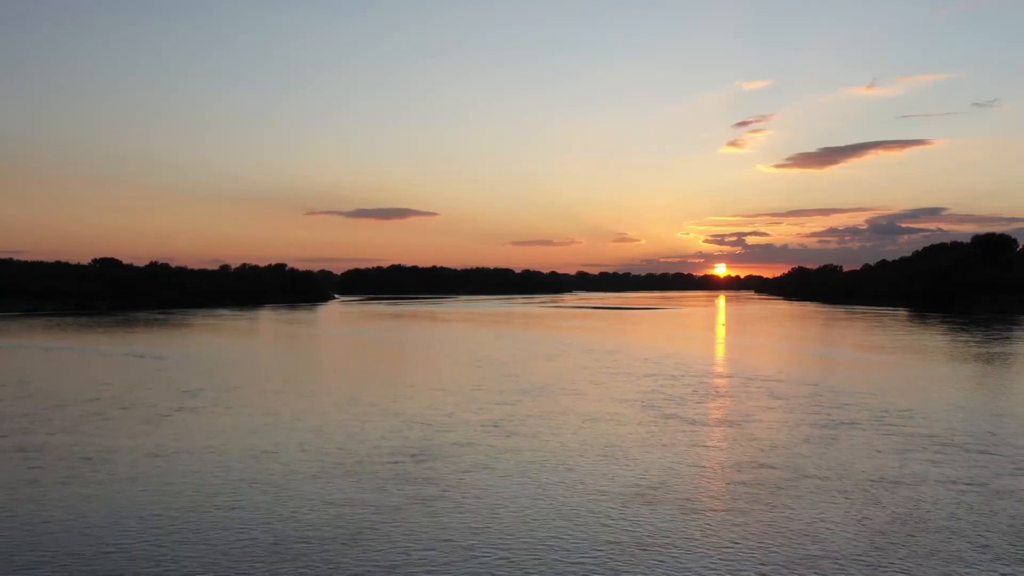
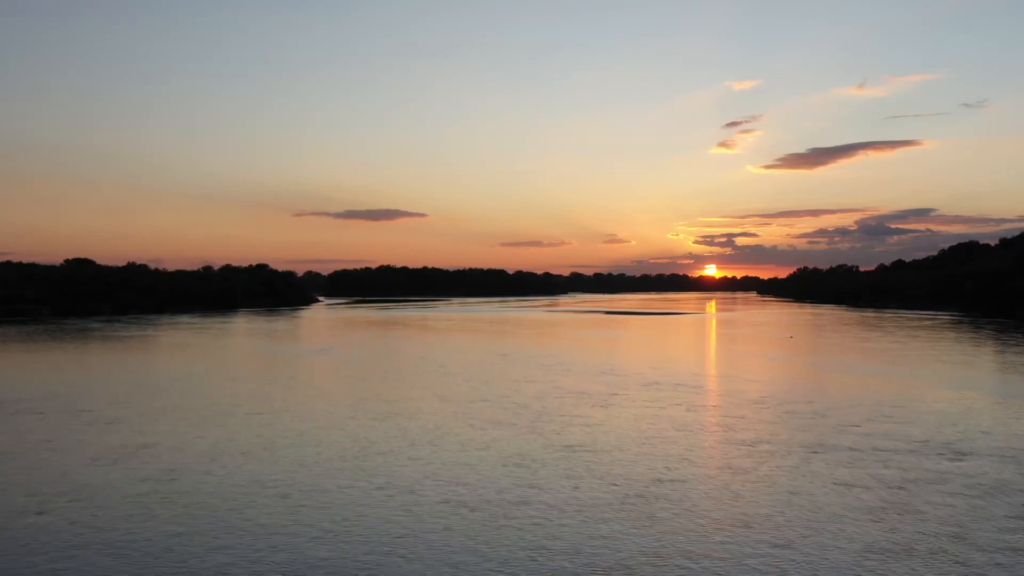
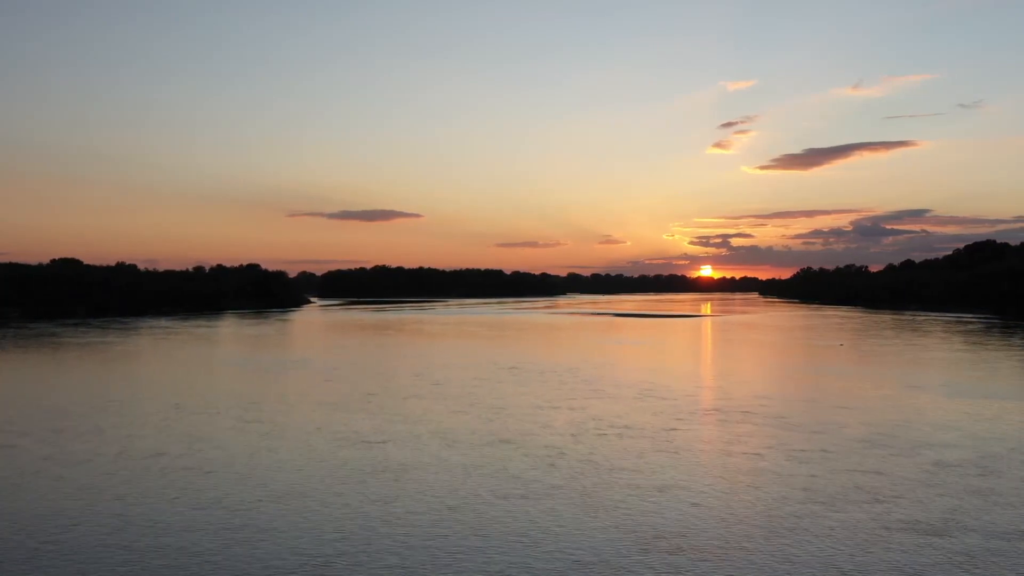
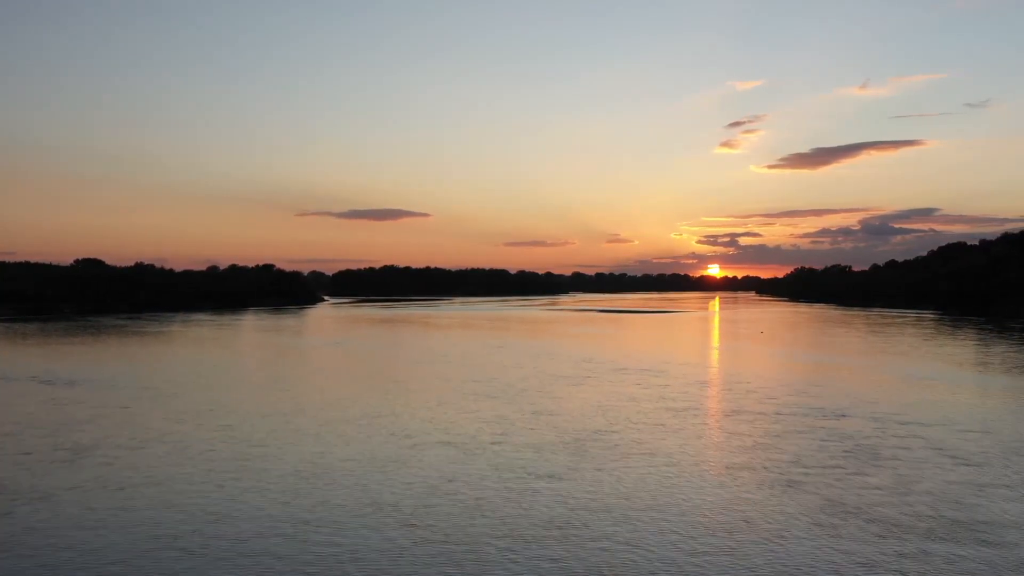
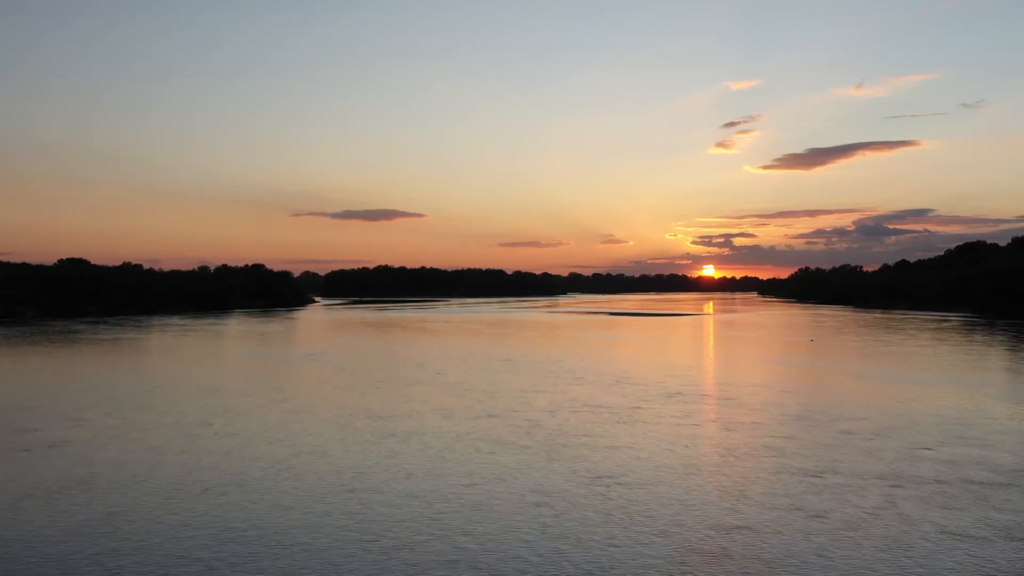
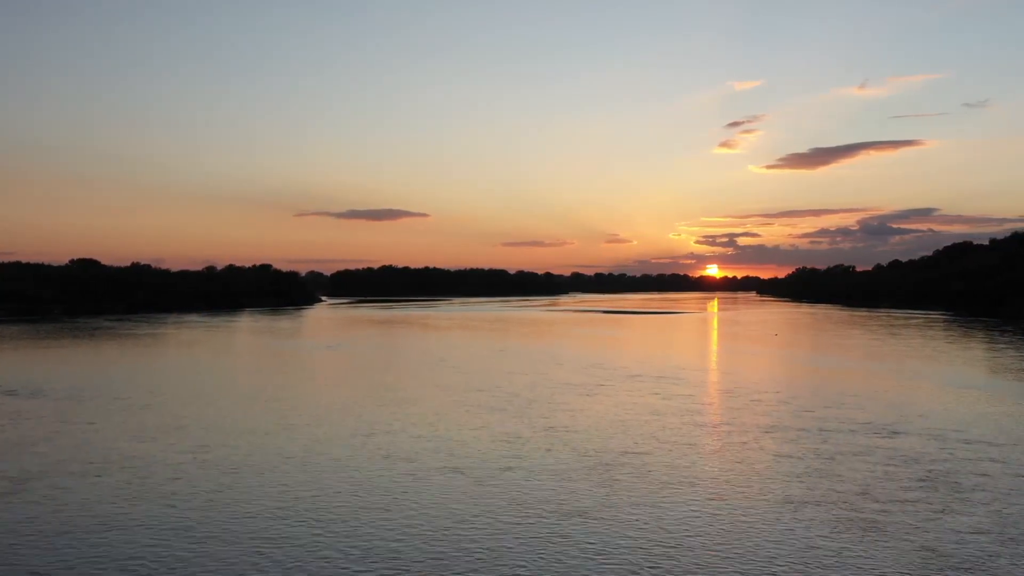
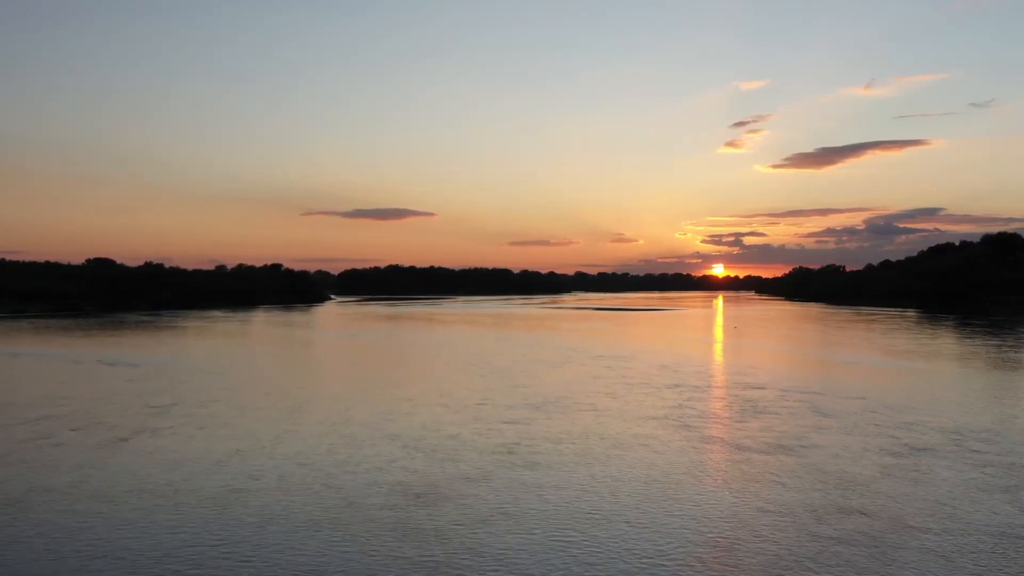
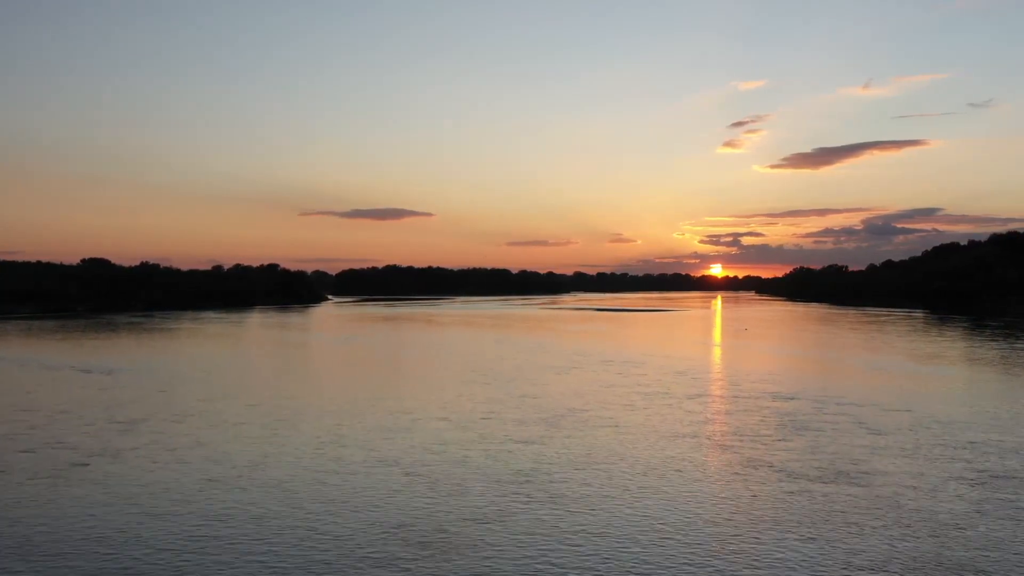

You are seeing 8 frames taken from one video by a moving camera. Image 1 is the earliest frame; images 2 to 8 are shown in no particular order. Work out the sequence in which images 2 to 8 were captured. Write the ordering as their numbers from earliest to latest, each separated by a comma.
7, 8, 4, 6, 2, 5, 3
